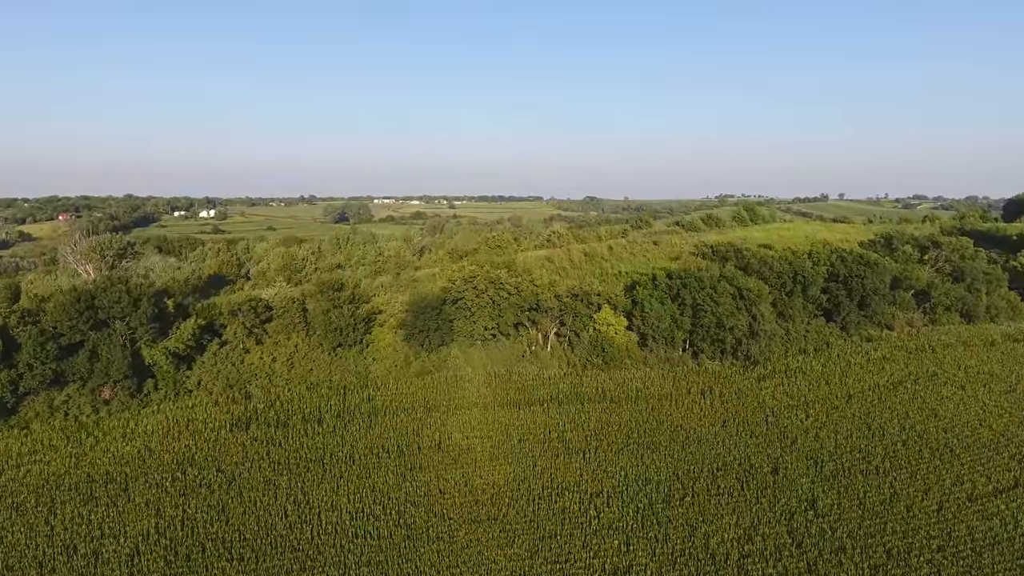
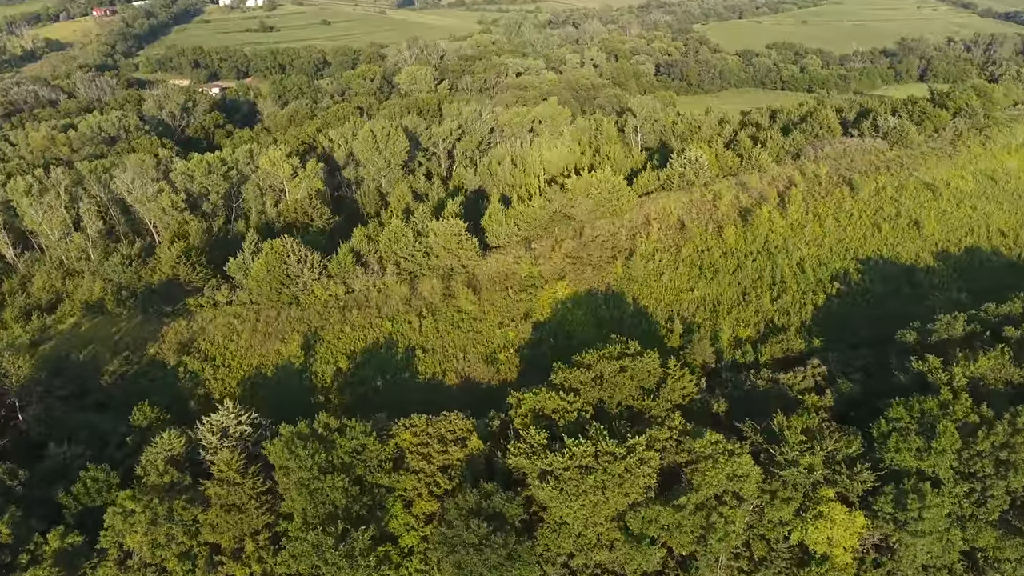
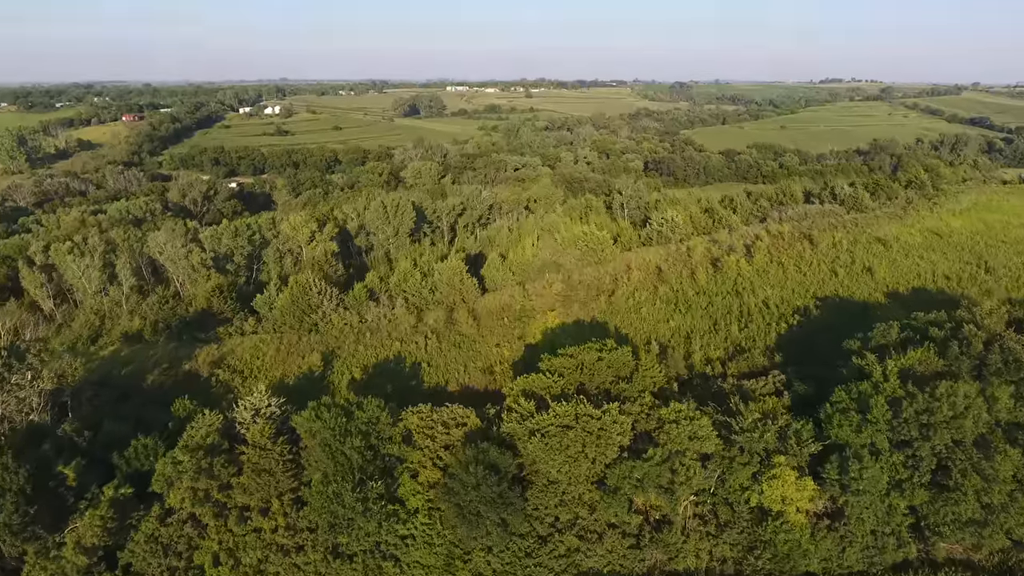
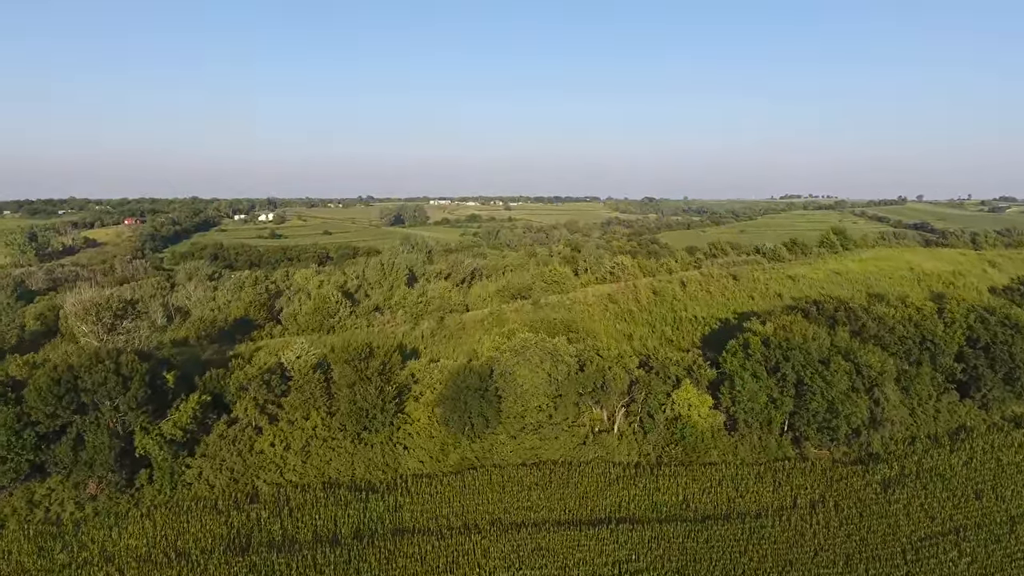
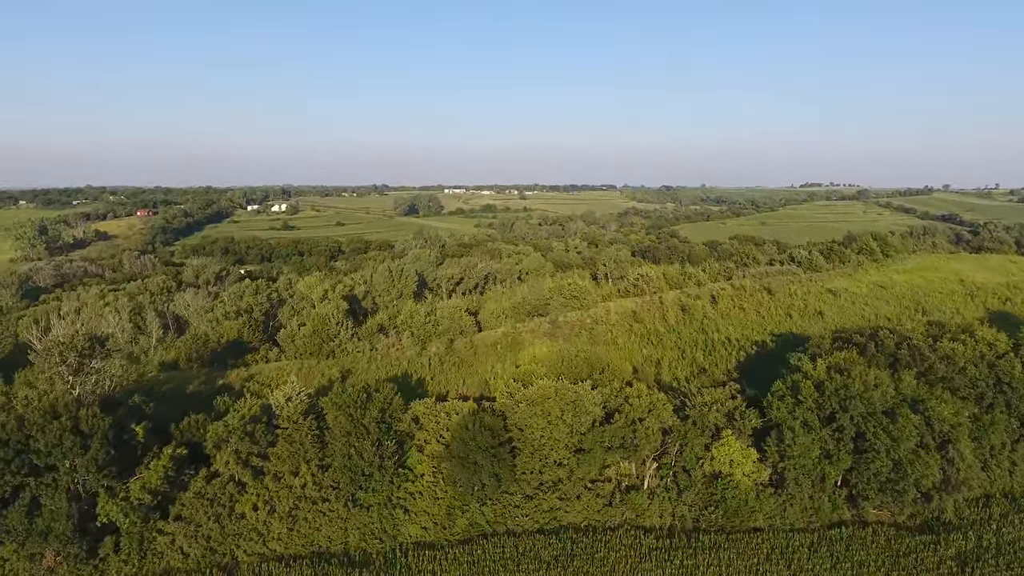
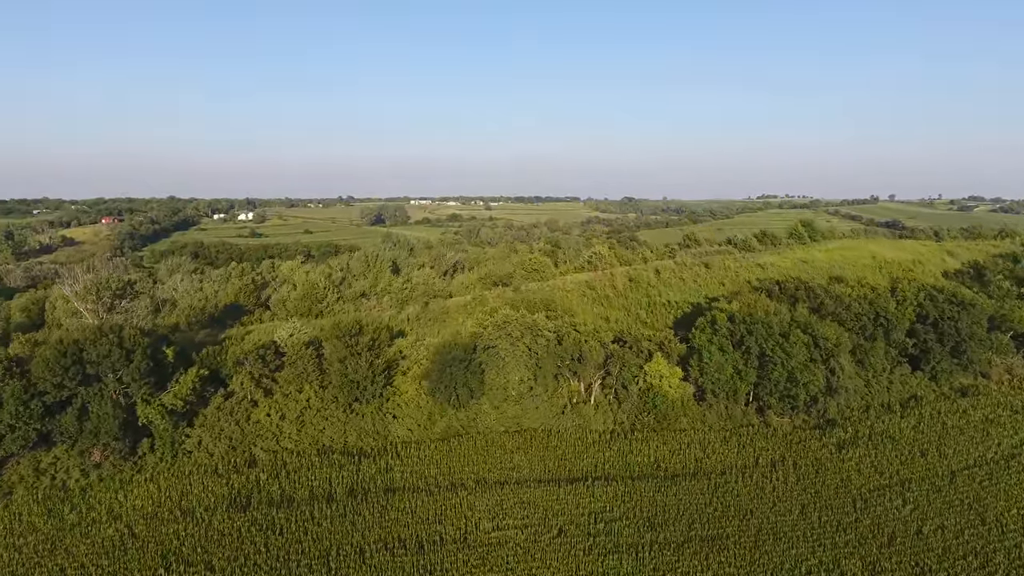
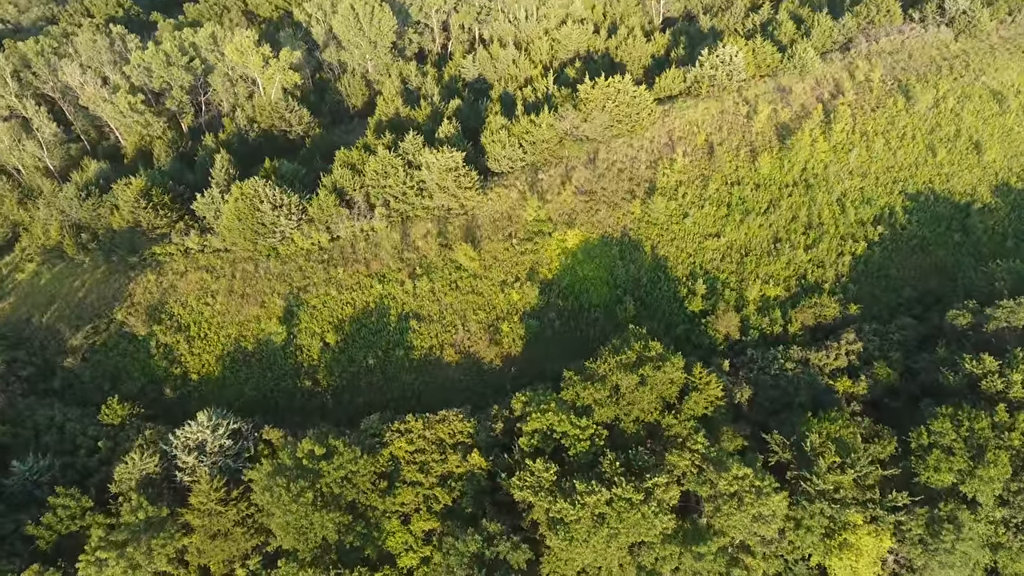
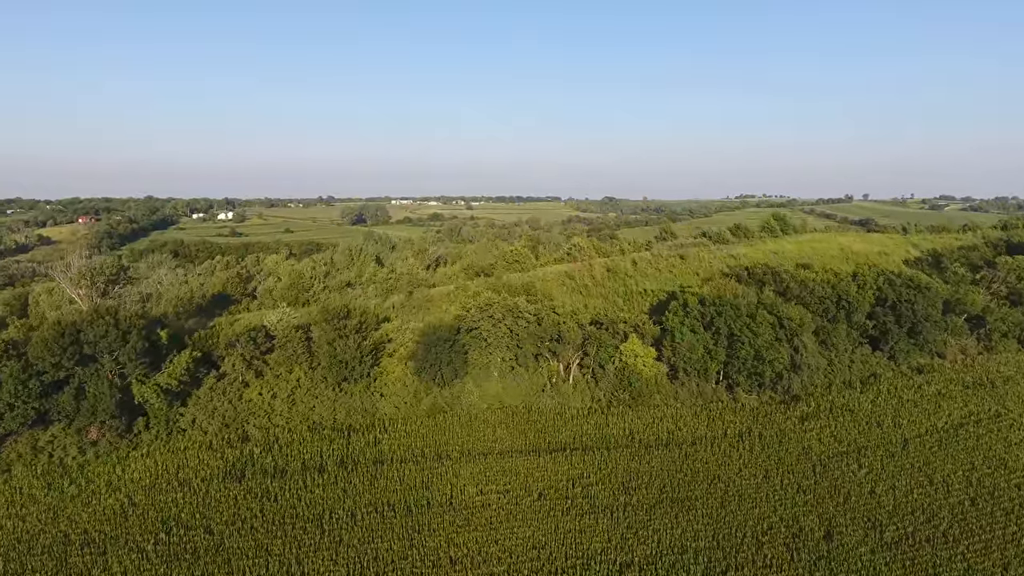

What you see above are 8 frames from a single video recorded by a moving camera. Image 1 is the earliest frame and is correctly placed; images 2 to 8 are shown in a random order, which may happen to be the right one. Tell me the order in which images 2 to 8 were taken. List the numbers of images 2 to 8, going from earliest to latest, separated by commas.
8, 6, 4, 5, 3, 2, 7
